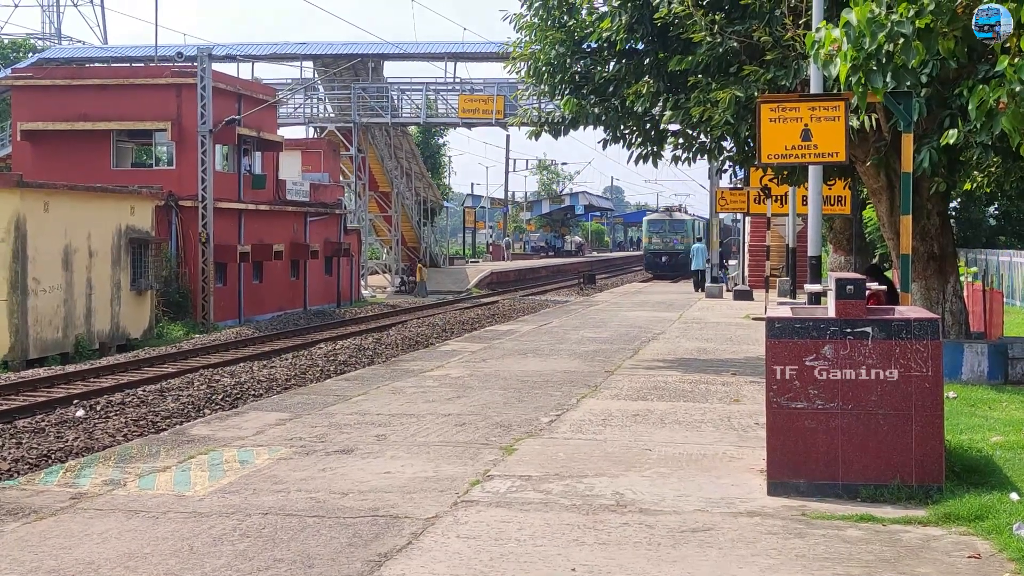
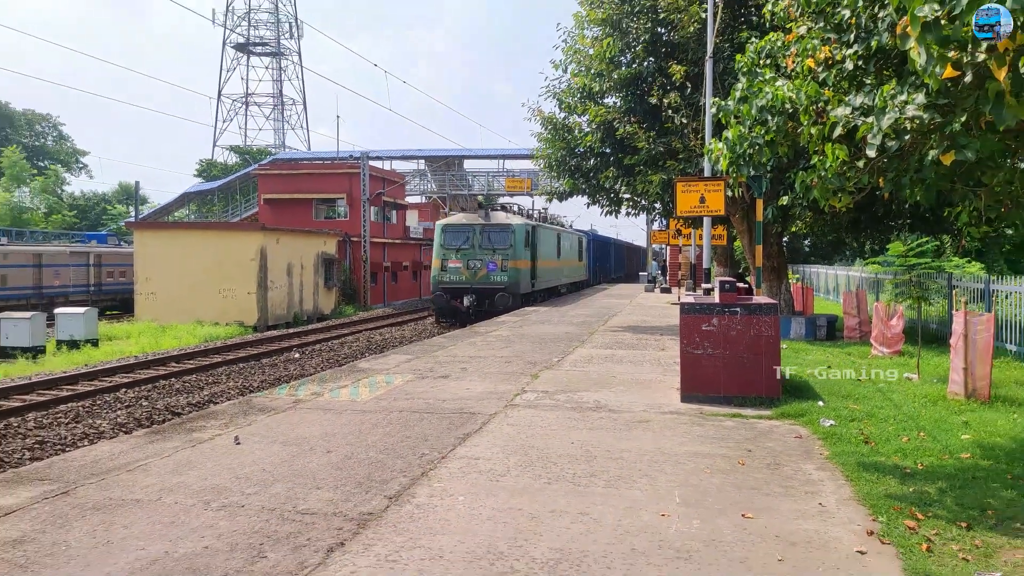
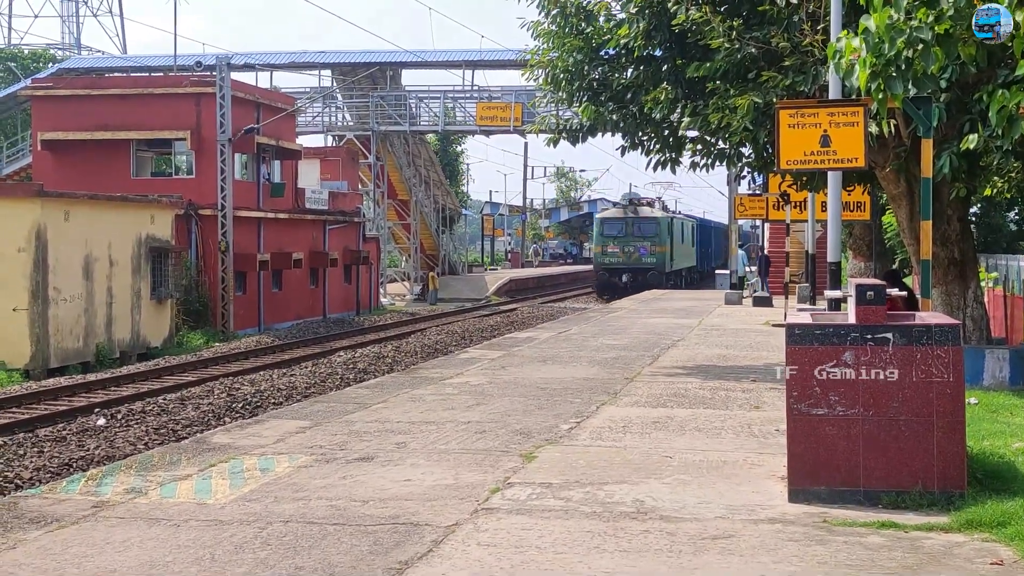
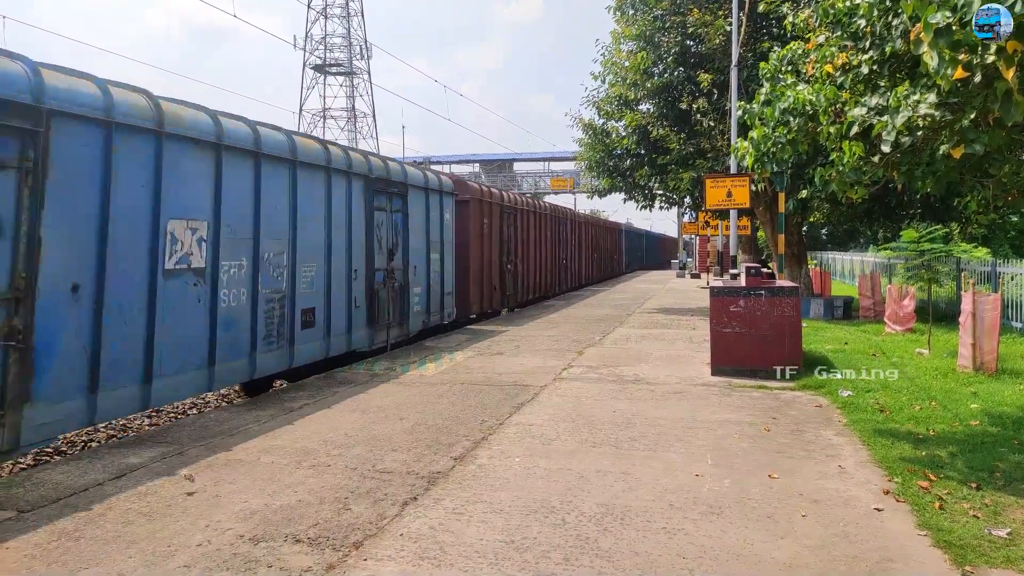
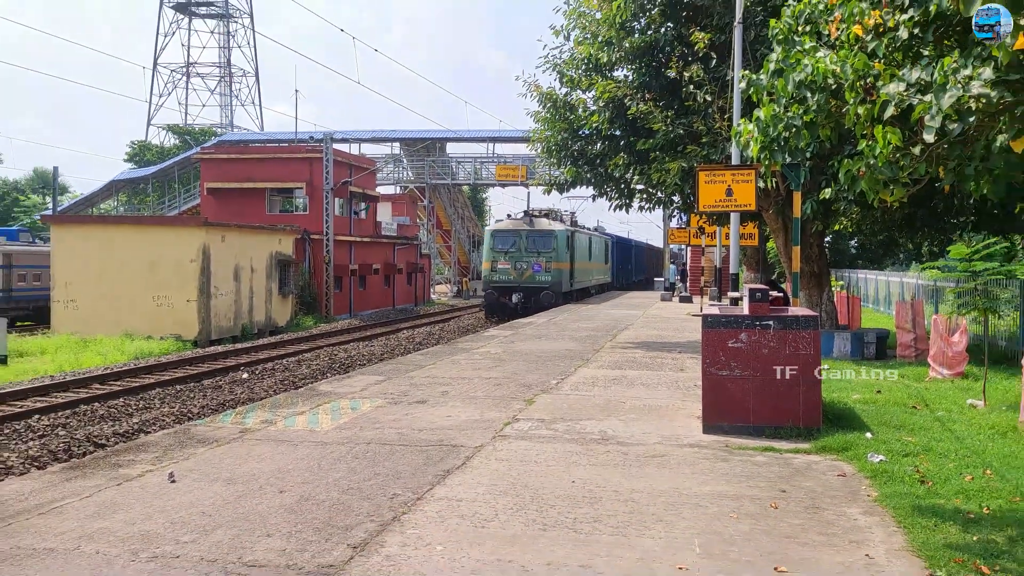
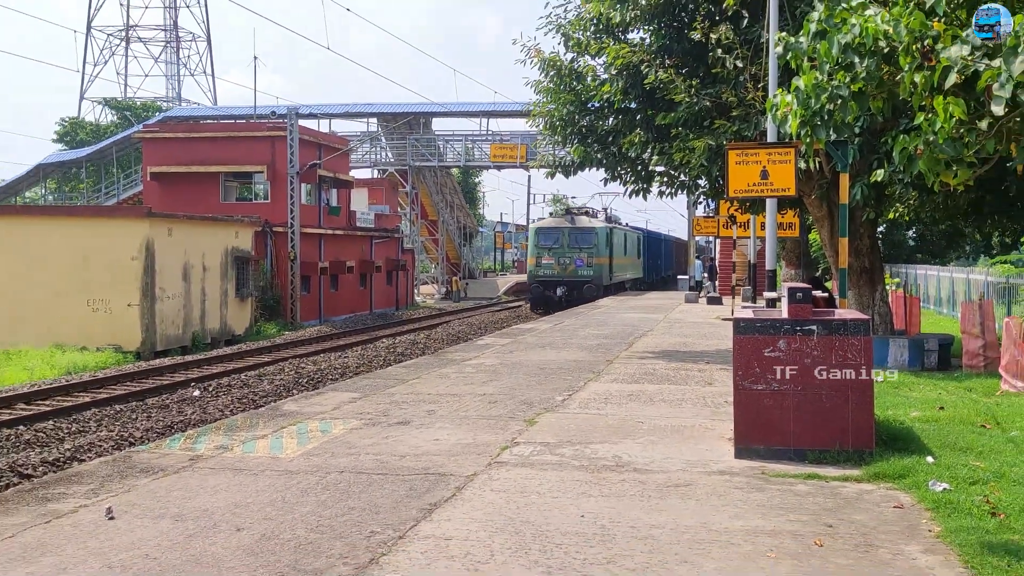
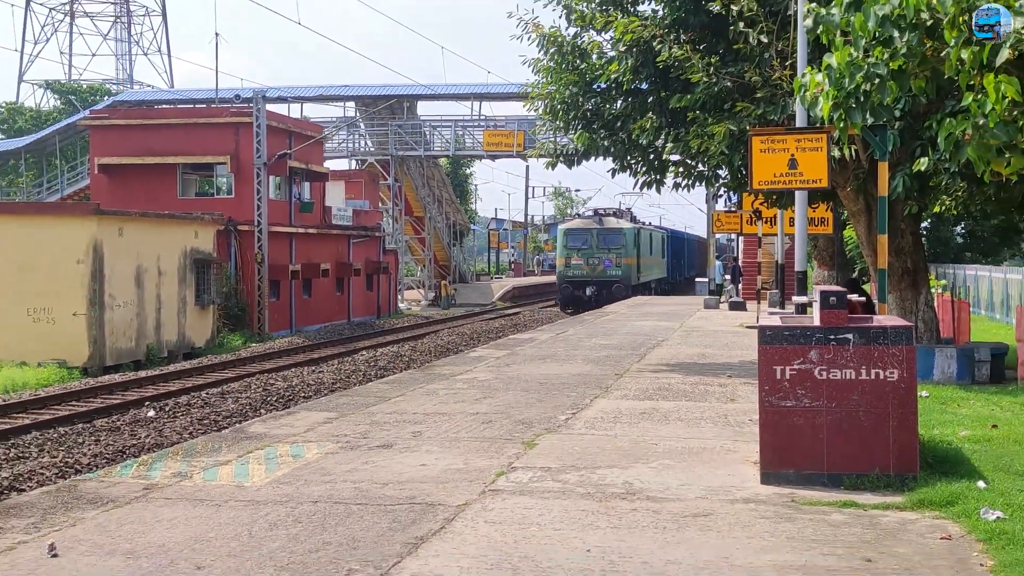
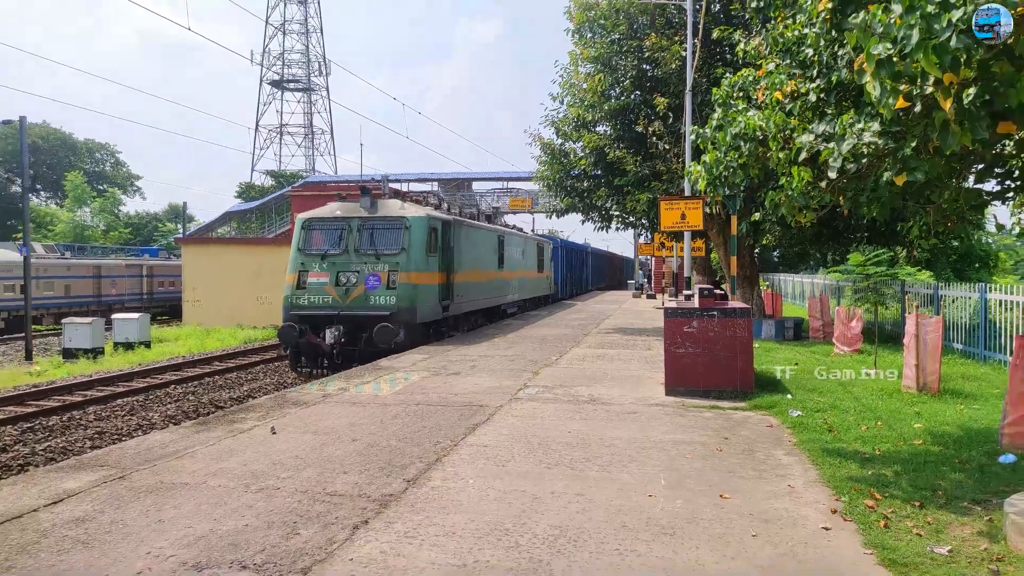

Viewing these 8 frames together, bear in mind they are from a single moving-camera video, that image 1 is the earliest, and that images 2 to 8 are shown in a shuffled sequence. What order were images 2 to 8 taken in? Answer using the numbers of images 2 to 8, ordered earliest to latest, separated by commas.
3, 7, 6, 5, 2, 8, 4
